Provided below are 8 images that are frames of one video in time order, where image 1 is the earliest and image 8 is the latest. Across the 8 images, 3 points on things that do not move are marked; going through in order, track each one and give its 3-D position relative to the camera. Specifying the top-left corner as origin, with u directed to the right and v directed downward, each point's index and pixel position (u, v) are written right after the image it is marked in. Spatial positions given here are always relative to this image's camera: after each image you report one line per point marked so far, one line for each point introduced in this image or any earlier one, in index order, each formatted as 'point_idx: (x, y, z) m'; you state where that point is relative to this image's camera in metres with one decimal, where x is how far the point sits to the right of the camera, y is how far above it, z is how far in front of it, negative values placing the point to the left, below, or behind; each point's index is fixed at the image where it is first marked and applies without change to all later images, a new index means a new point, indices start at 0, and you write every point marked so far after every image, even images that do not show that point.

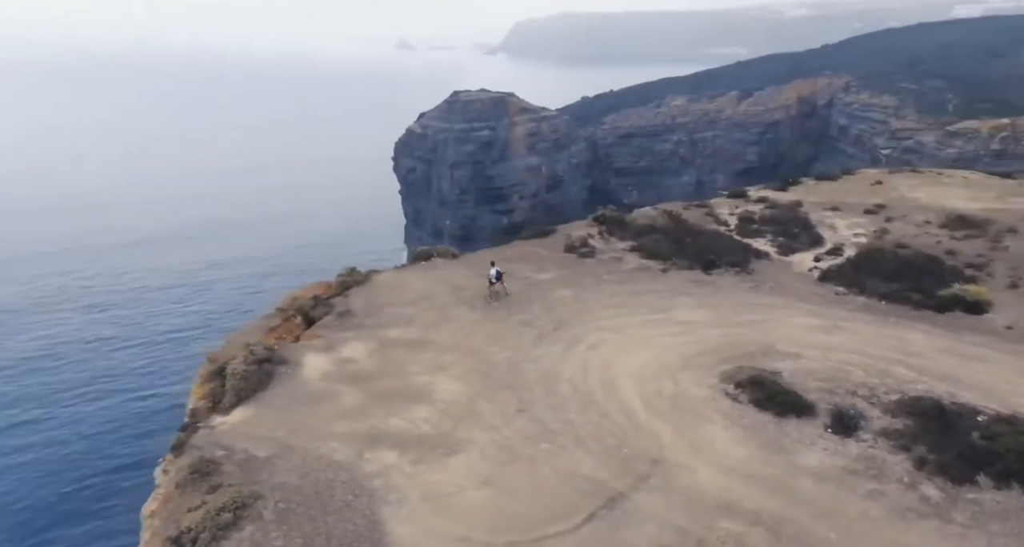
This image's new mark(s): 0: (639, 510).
0: (+2.3, -4.4, +14.0) m
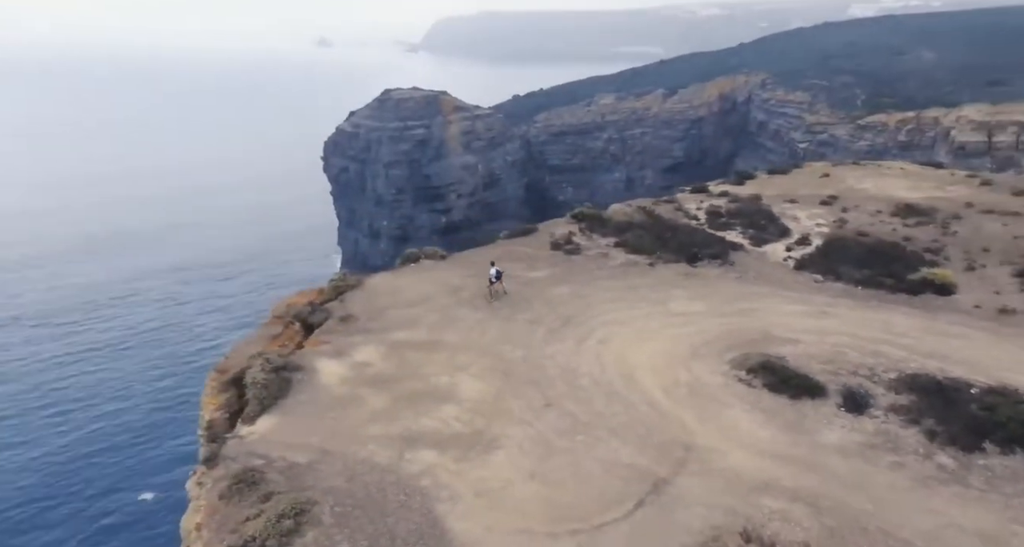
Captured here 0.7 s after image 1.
0: (+3.4, -4.3, +14.8) m
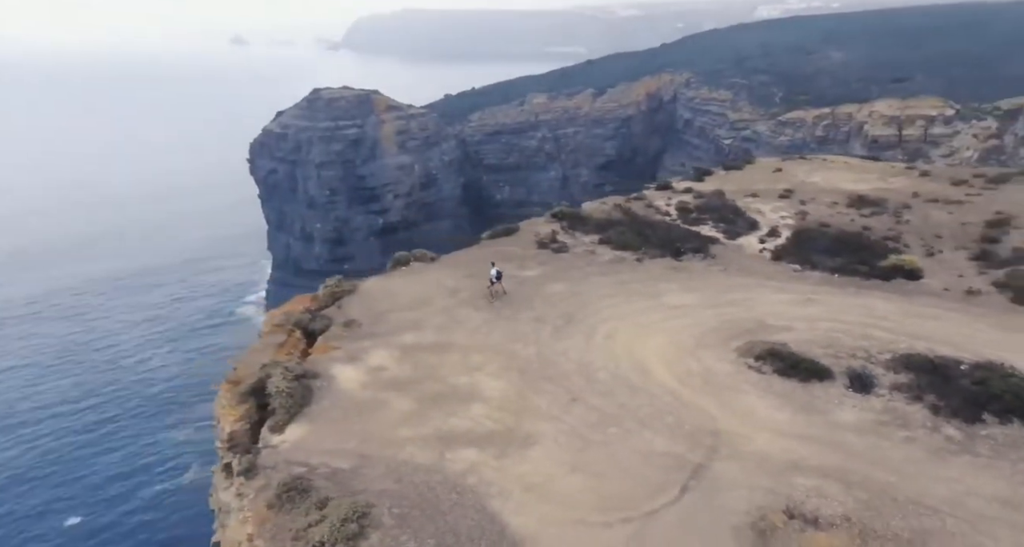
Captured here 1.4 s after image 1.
0: (+4.4, -4.2, +15.5) m
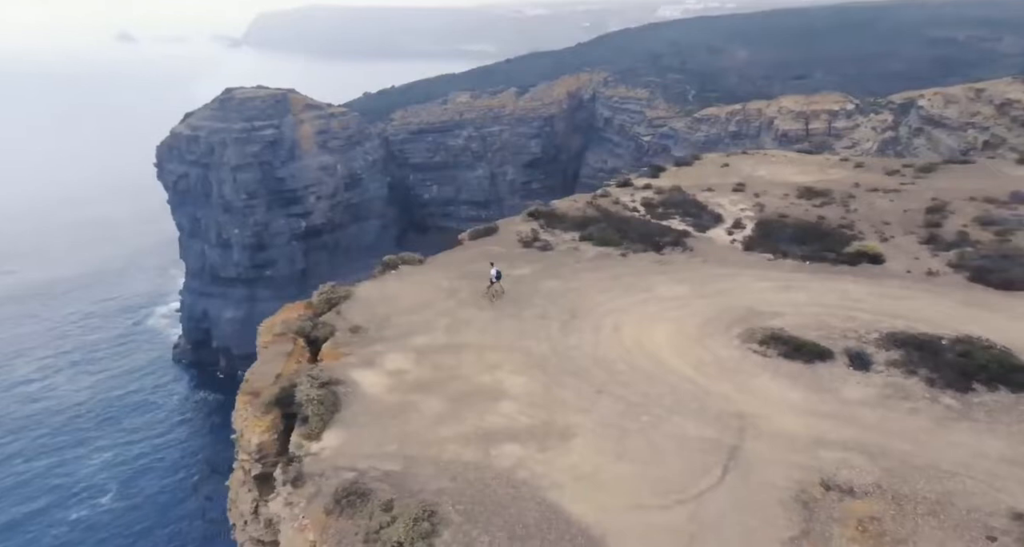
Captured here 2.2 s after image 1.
0: (+5.4, -4.0, +16.6) m
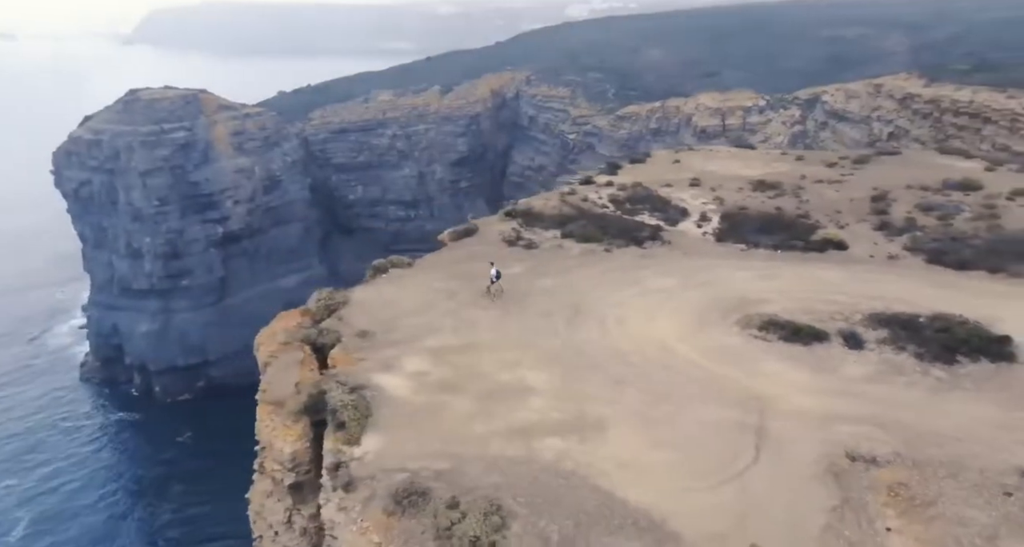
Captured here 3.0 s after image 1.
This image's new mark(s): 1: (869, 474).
0: (+6.3, -3.7, +17.7) m
1: (+7.6, -4.3, +16.2) m
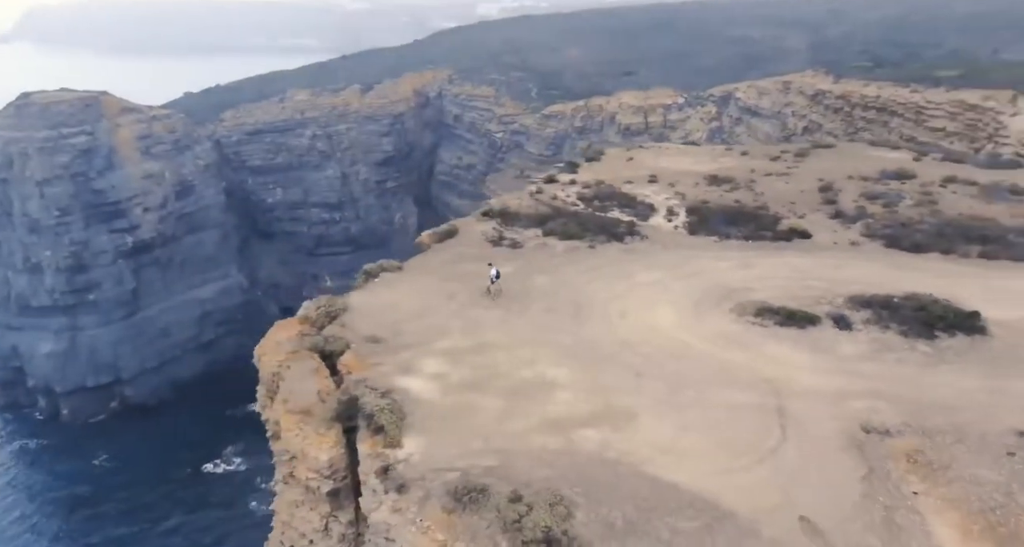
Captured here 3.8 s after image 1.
0: (+7.2, -3.4, +18.9) m
1: (+8.6, -3.9, +17.6) m
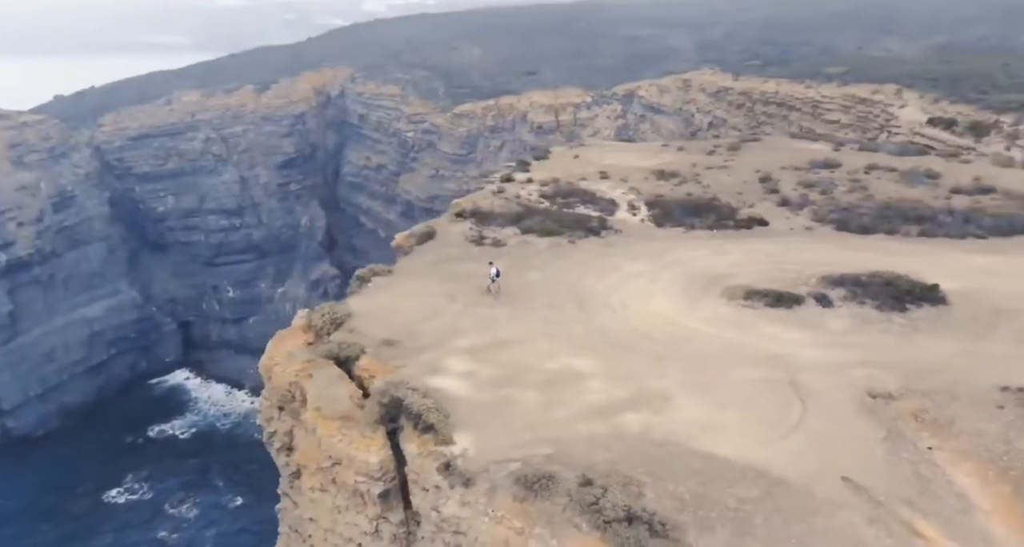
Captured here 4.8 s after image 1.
0: (+8.1, -3.0, +20.5) m
1: (+9.7, -3.4, +19.4) m
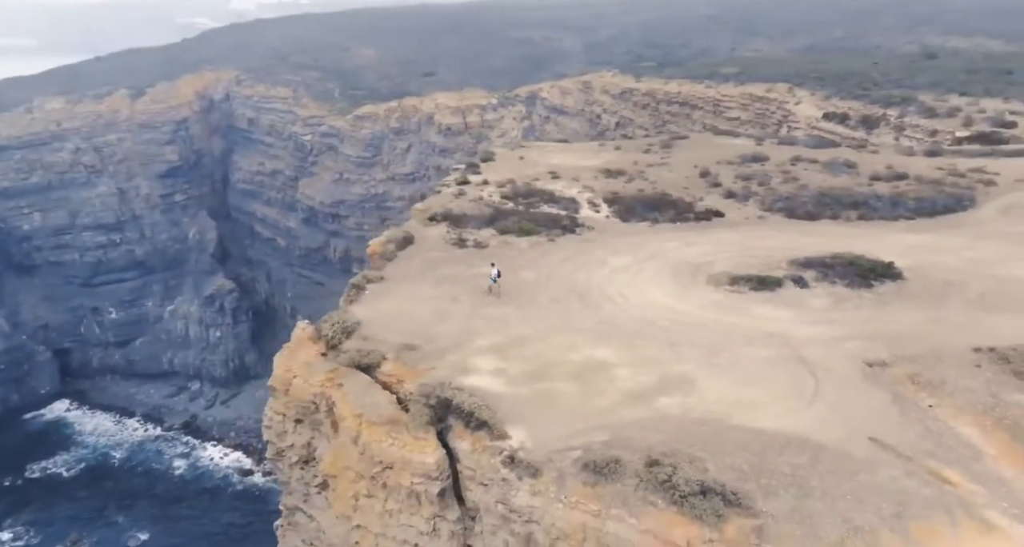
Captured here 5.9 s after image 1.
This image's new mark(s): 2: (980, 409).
0: (+8.9, -2.5, +22.4) m
1: (+10.7, -2.8, +21.5) m
2: (+12.0, -3.5, +19.5) m
